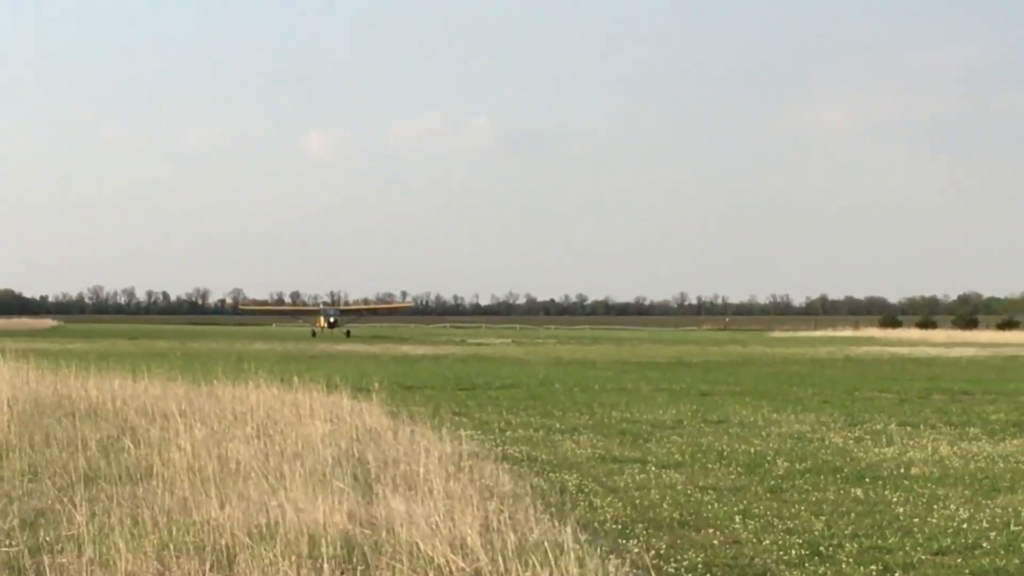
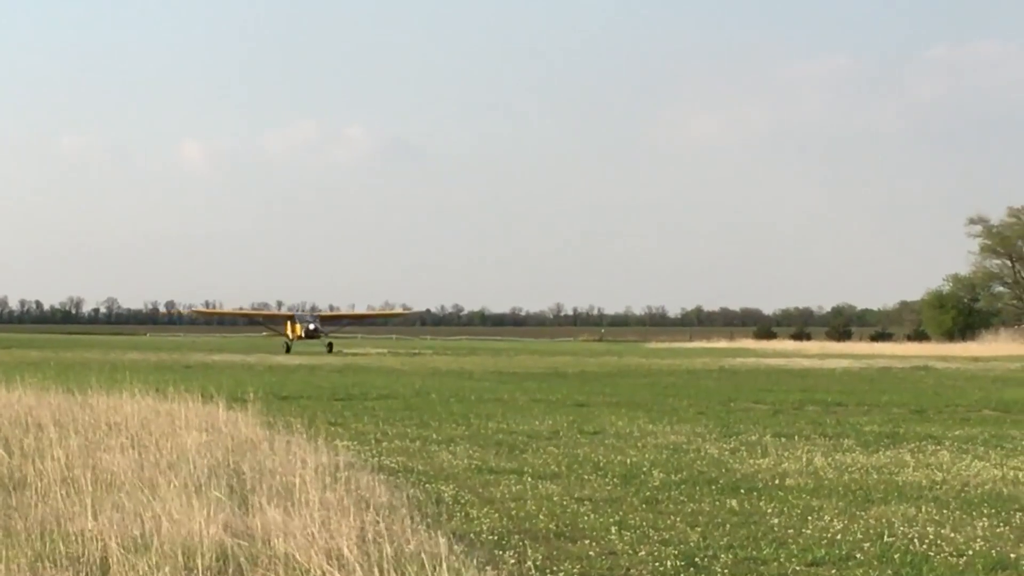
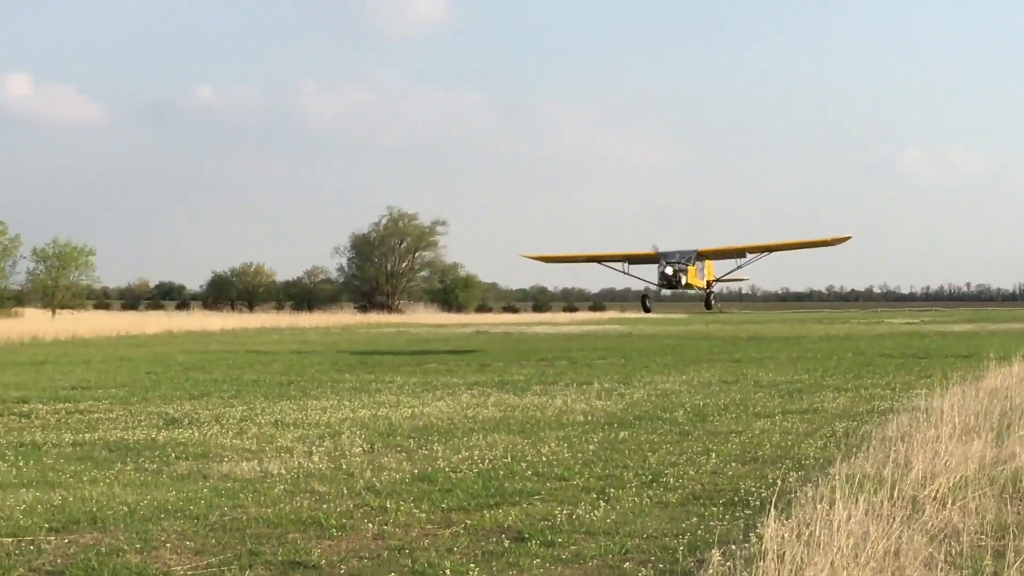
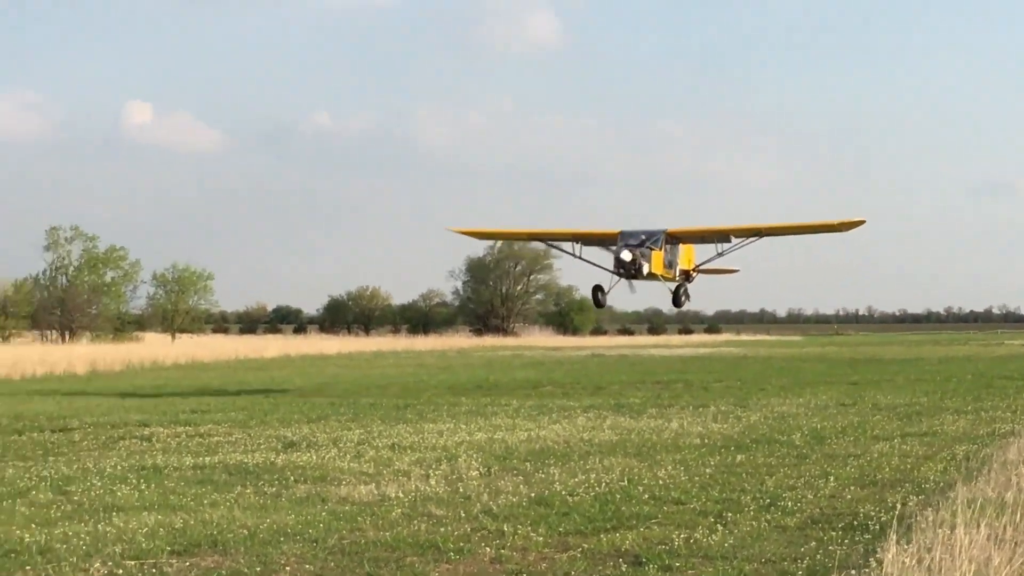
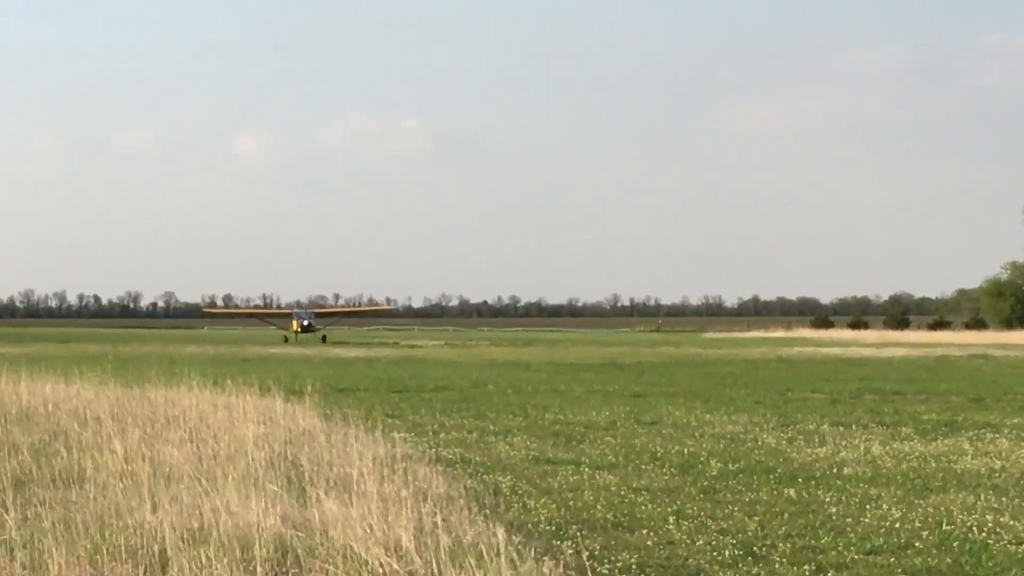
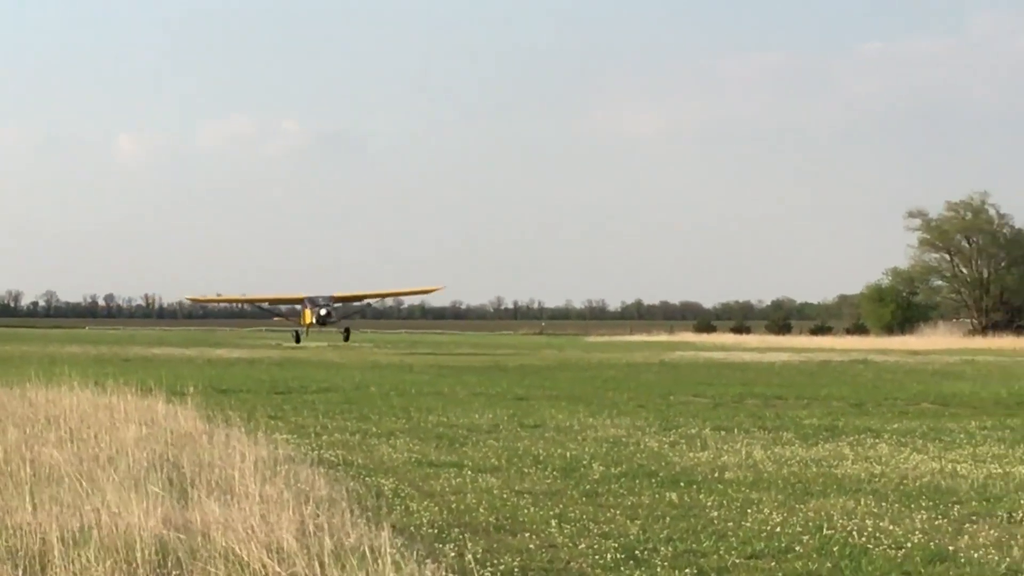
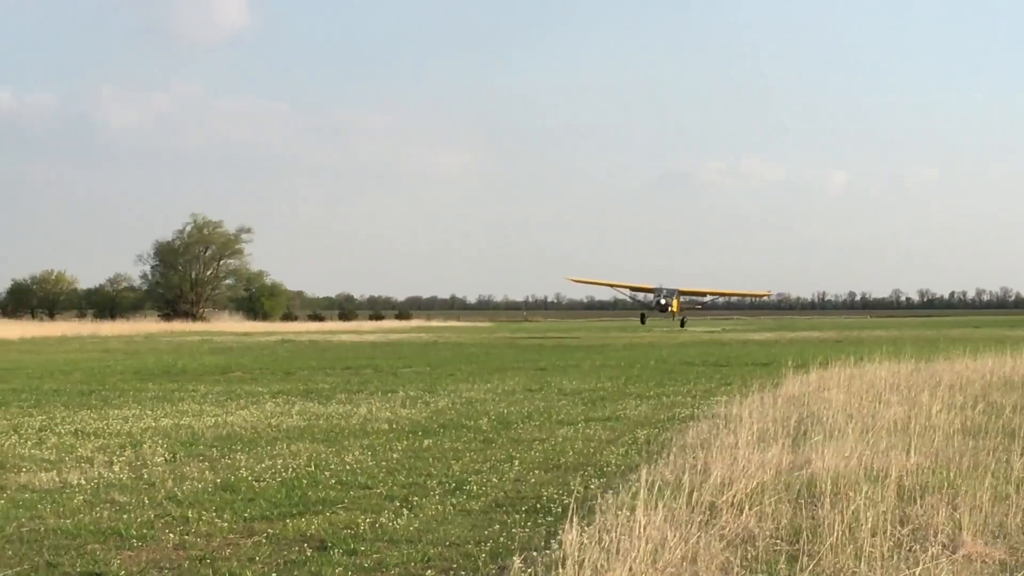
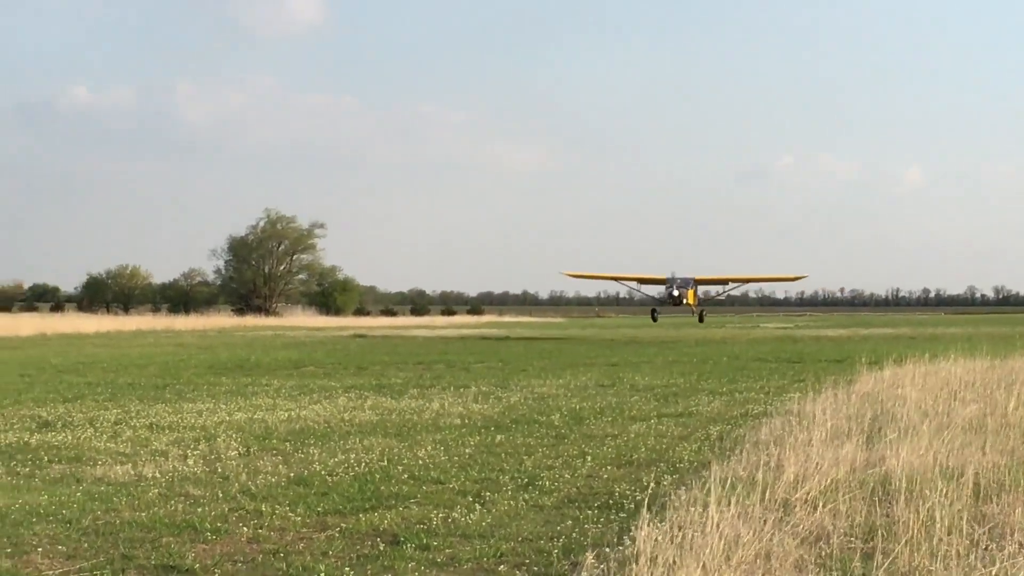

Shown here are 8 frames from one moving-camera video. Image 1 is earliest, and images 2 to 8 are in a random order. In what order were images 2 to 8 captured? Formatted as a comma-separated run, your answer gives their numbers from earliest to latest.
5, 2, 6, 7, 8, 3, 4
